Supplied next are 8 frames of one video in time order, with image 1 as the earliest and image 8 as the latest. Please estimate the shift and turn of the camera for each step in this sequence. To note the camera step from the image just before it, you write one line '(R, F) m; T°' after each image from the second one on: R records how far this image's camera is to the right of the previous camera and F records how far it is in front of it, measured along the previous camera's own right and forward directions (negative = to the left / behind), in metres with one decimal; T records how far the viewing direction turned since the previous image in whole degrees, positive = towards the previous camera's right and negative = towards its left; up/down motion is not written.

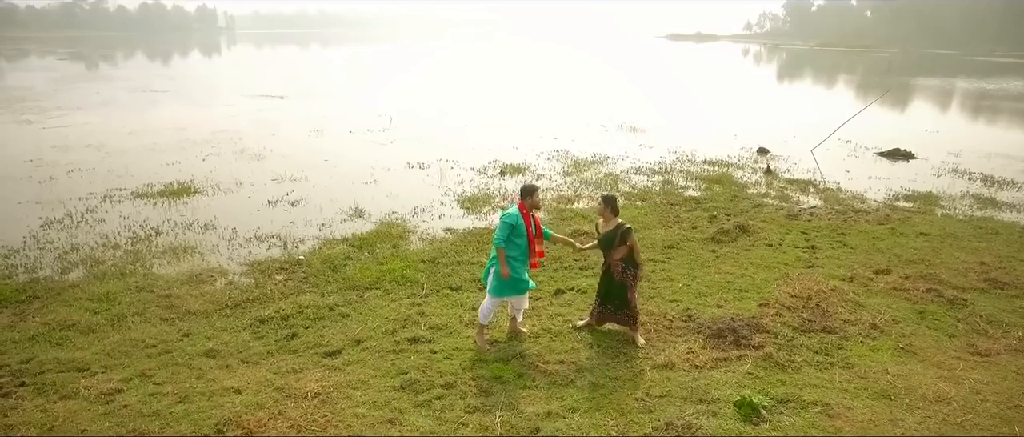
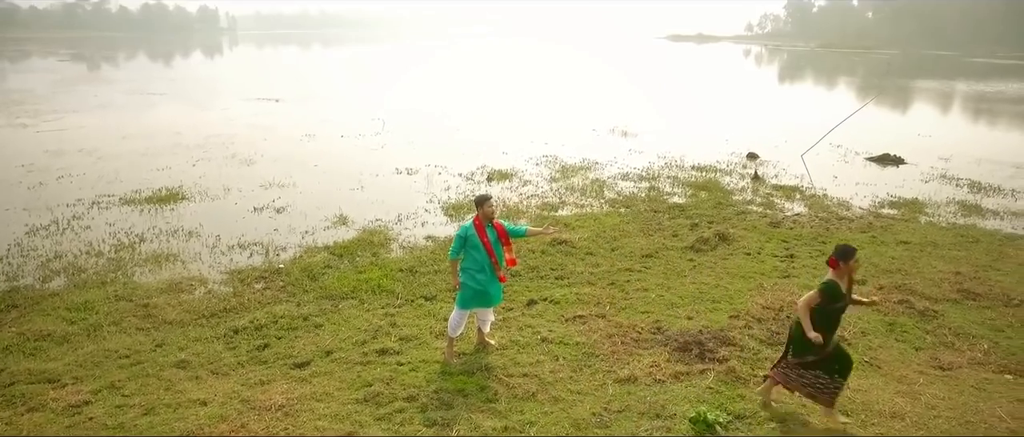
(+0.3, -0.1) m; 0°
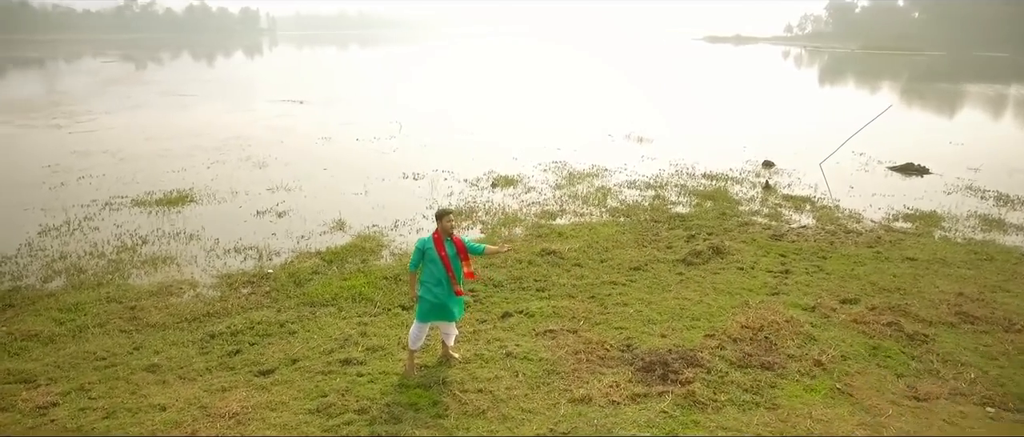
(+0.7, 0.0) m; -3°
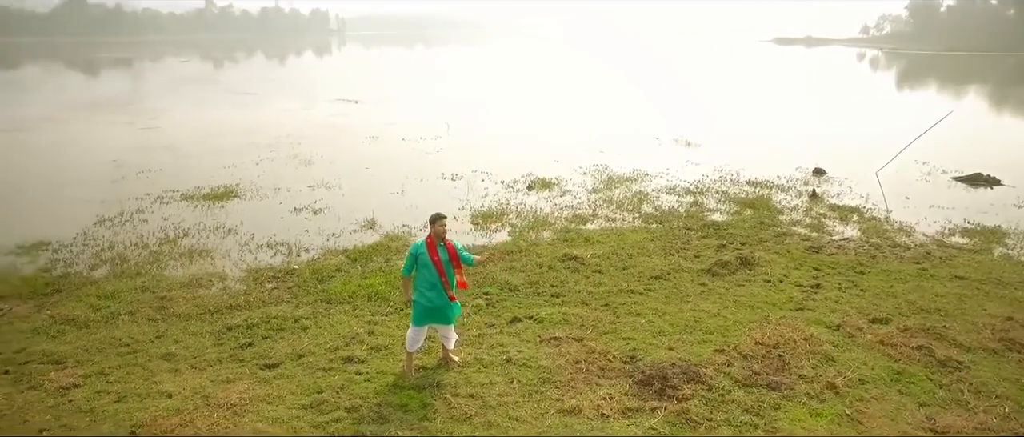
(+0.6, +0.1) m; -6°
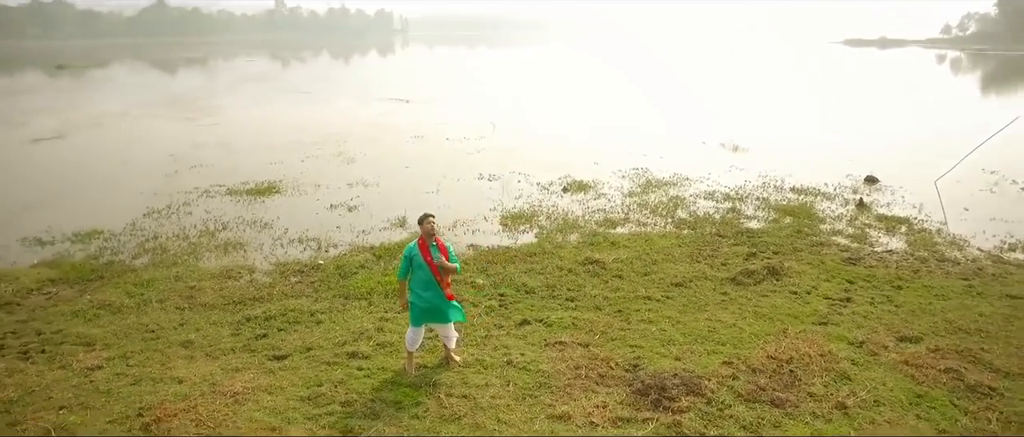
(+0.5, 0.0) m; -5°
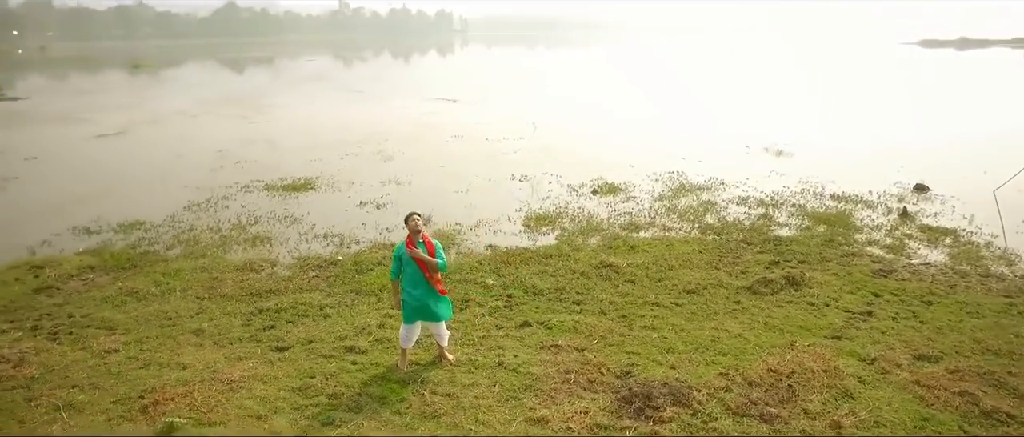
(+0.6, 0.0) m; -5°
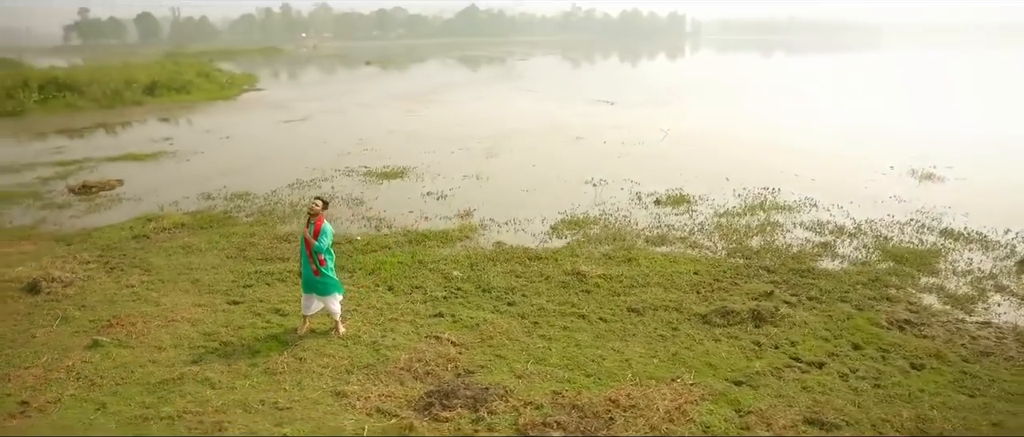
(+3.5, +0.4) m; -21°
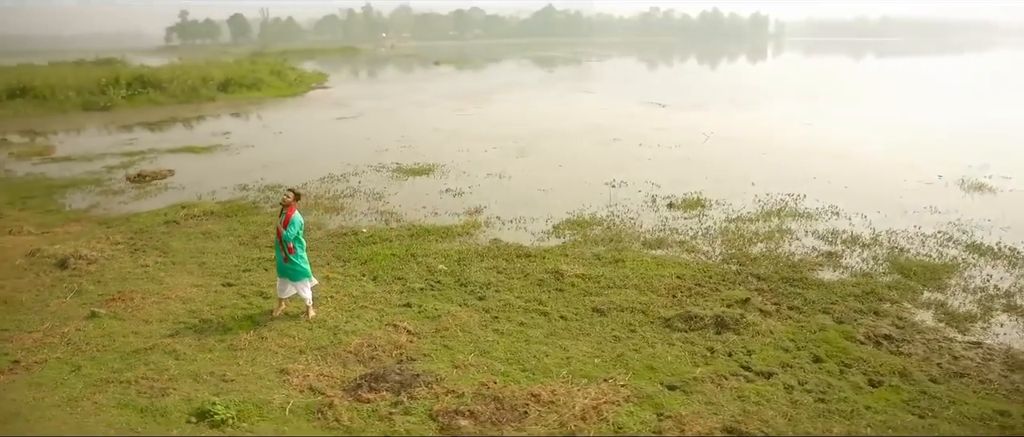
(+1.3, -0.1) m; -7°
